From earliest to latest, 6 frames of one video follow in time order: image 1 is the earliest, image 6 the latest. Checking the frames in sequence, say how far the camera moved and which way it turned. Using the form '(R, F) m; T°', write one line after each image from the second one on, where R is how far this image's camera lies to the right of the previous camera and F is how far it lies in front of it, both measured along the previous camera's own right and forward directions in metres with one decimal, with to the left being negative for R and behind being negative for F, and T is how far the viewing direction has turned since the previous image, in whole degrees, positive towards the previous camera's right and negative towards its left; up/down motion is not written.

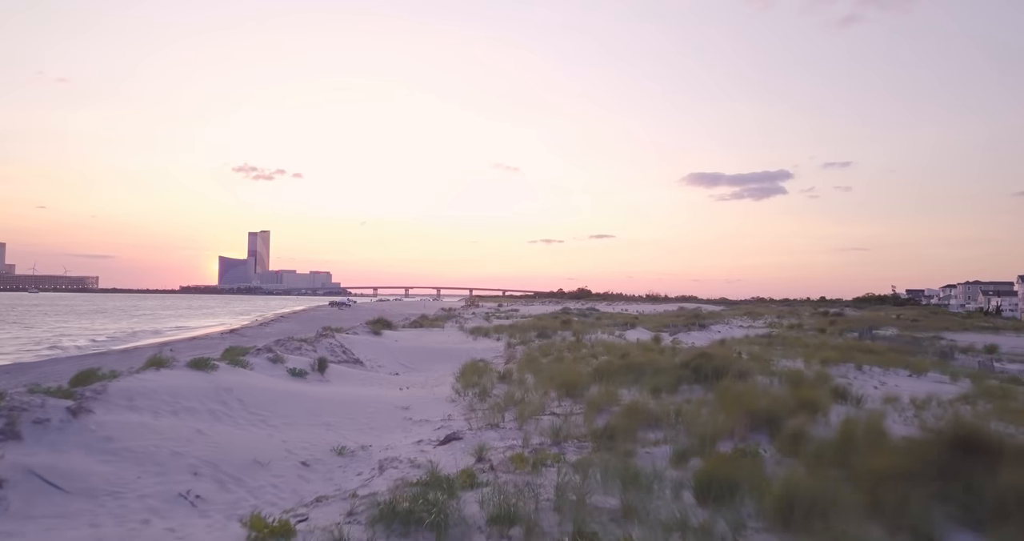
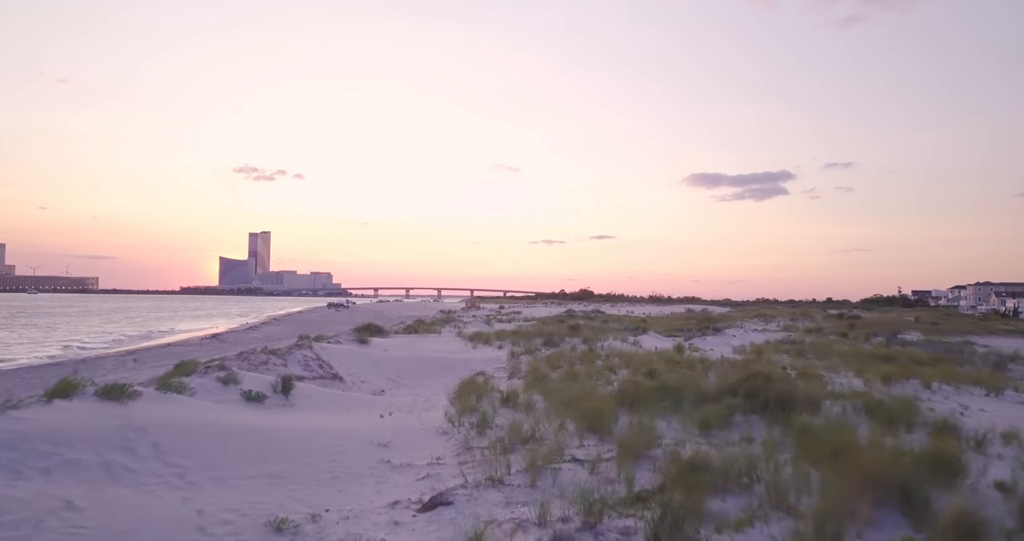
(-0.1, +1.7) m; 0°
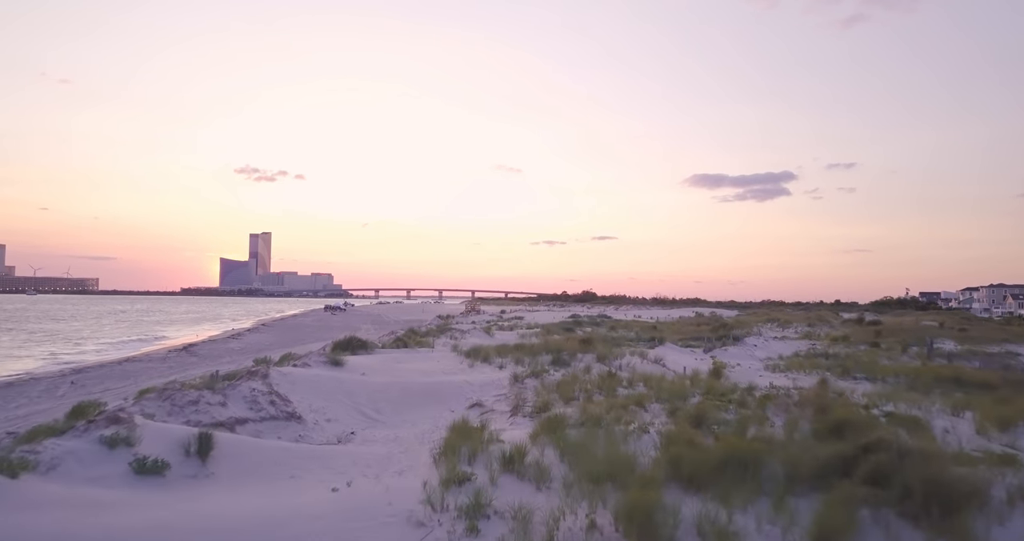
(0.0, +2.1) m; 0°
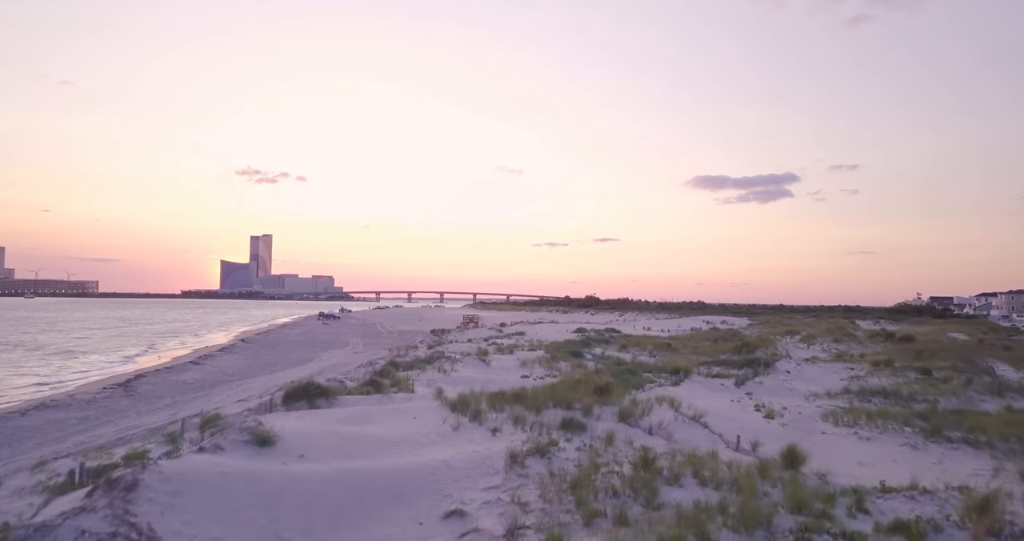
(+0.1, +3.1) m; 0°
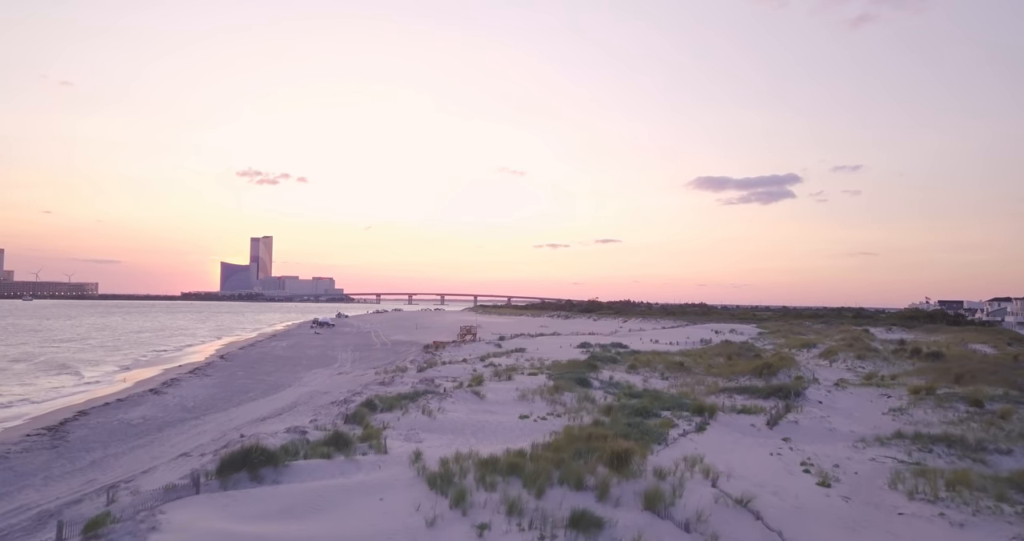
(+0.1, +2.5) m; 0°
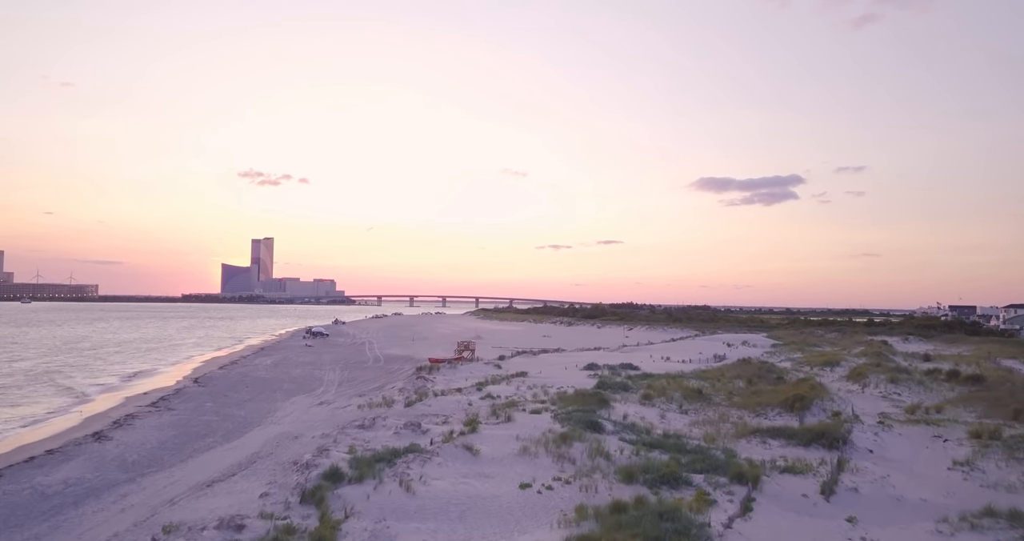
(+0.1, +2.8) m; 0°
